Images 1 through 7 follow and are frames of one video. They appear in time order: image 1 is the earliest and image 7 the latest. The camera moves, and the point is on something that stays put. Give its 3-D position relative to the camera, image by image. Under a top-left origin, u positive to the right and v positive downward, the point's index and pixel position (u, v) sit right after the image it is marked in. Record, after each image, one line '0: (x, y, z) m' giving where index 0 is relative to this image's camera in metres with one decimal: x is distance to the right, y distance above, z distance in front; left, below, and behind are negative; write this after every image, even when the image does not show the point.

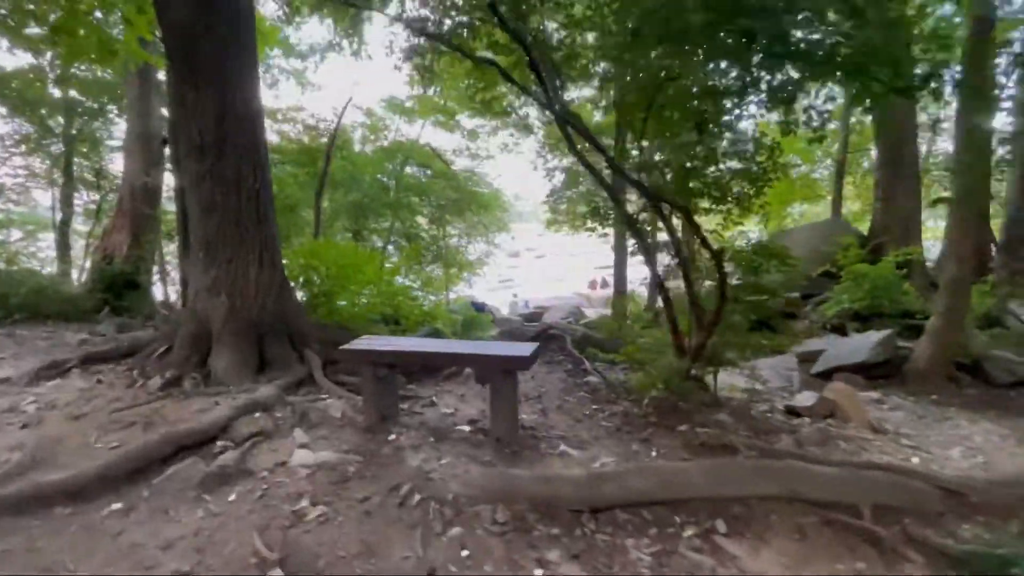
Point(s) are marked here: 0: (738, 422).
0: (+2.1, -1.2, +4.5) m
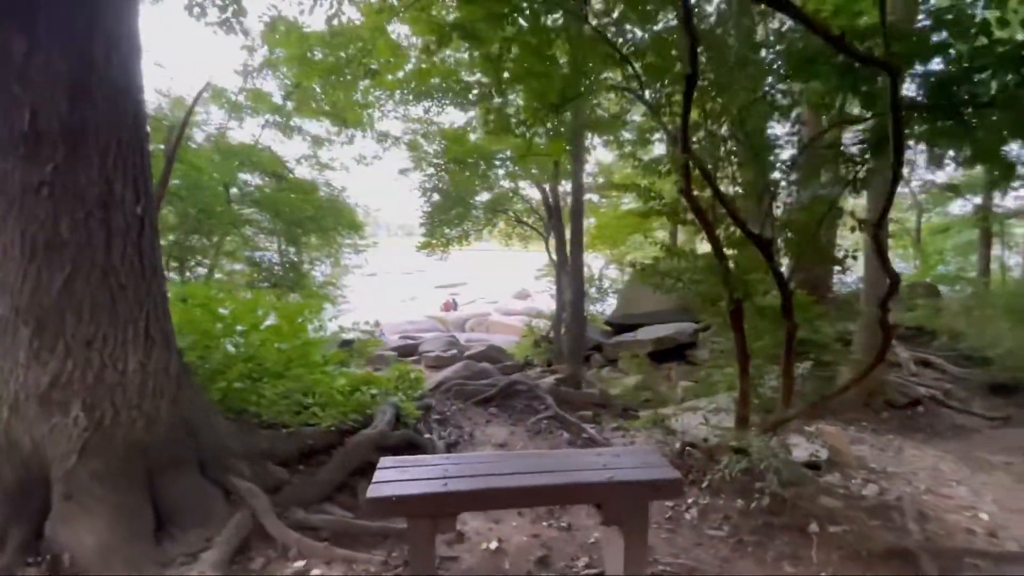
0: (+2.7, -1.8, +4.0) m
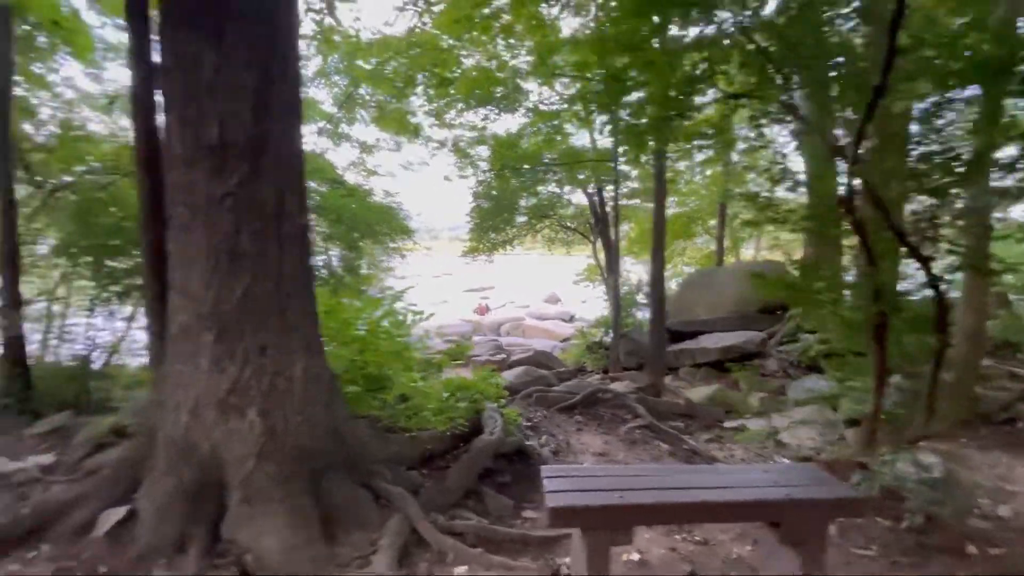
0: (+3.9, -1.9, +3.9) m
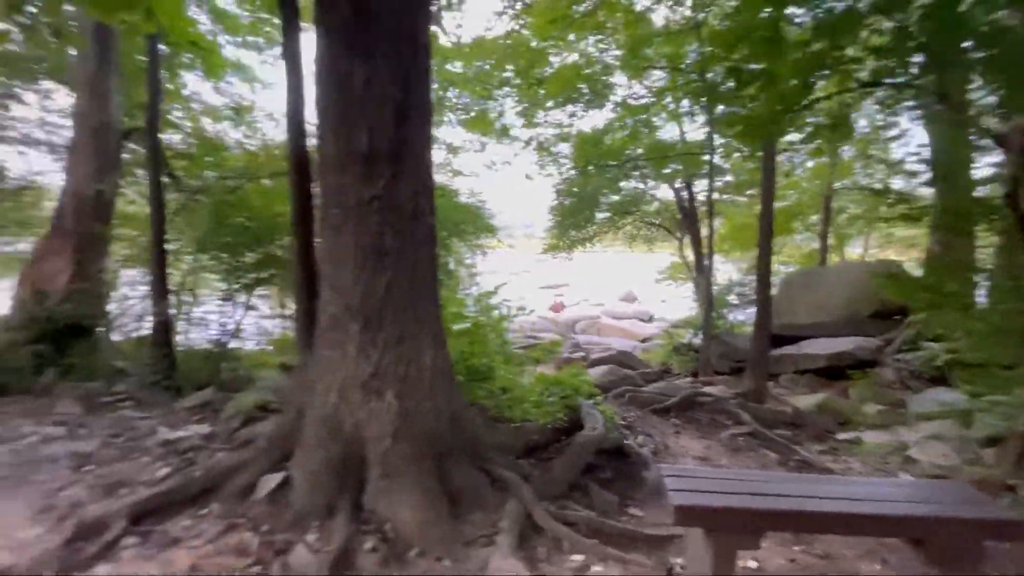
0: (+4.7, -2.0, +3.3) m
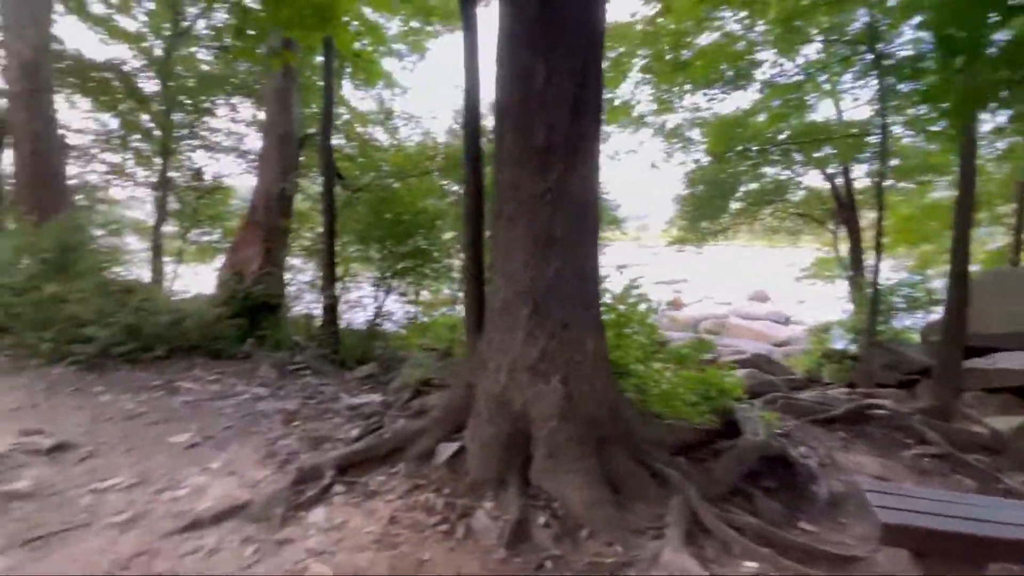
0: (+5.7, -2.0, +2.2) m
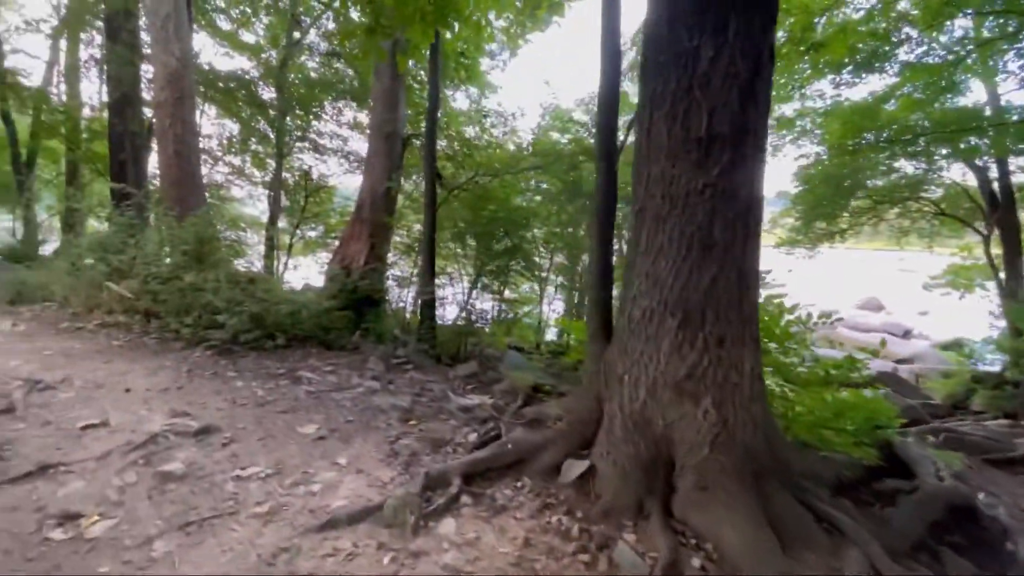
0: (+6.4, -2.3, +1.0) m
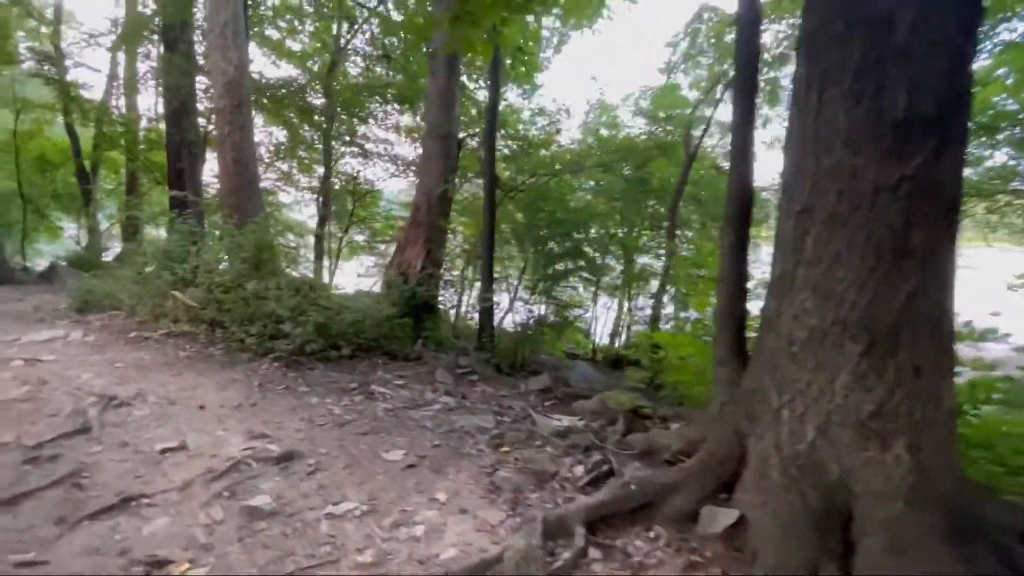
0: (+7.1, -2.3, 0.0) m
